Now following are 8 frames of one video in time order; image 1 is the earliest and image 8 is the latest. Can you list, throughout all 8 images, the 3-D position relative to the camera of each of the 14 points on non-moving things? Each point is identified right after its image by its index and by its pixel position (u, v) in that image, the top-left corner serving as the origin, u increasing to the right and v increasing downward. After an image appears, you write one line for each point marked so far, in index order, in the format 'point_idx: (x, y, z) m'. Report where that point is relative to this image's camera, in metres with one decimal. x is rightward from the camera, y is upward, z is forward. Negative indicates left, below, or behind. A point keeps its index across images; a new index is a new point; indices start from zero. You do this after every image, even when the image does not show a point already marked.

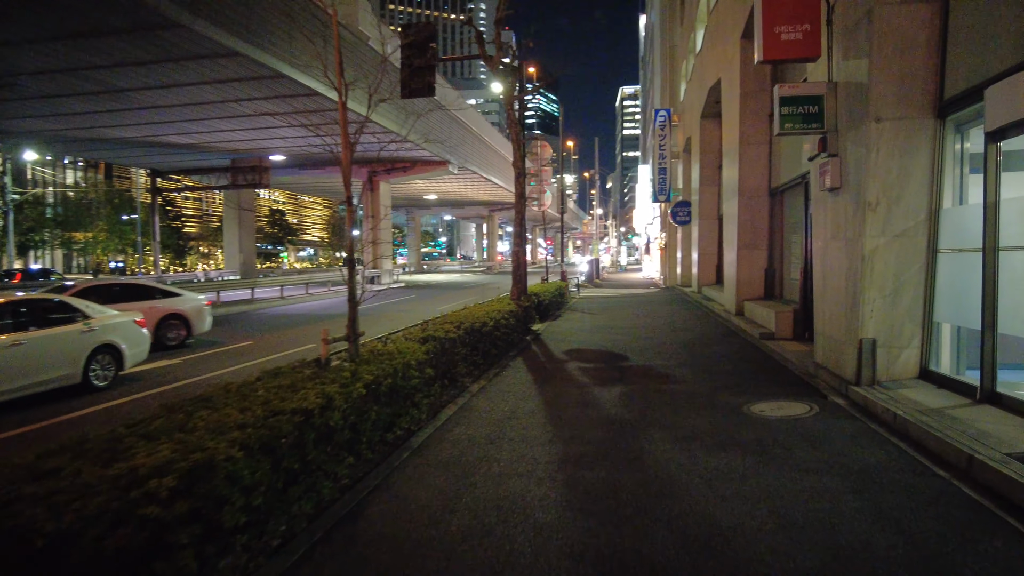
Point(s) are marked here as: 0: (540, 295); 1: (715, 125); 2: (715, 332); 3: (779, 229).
0: (+0.6, -0.2, +14.5) m
1: (+6.0, +4.8, +19.5) m
2: (+3.6, -0.8, +11.6) m
3: (+5.1, +1.1, +12.5) m
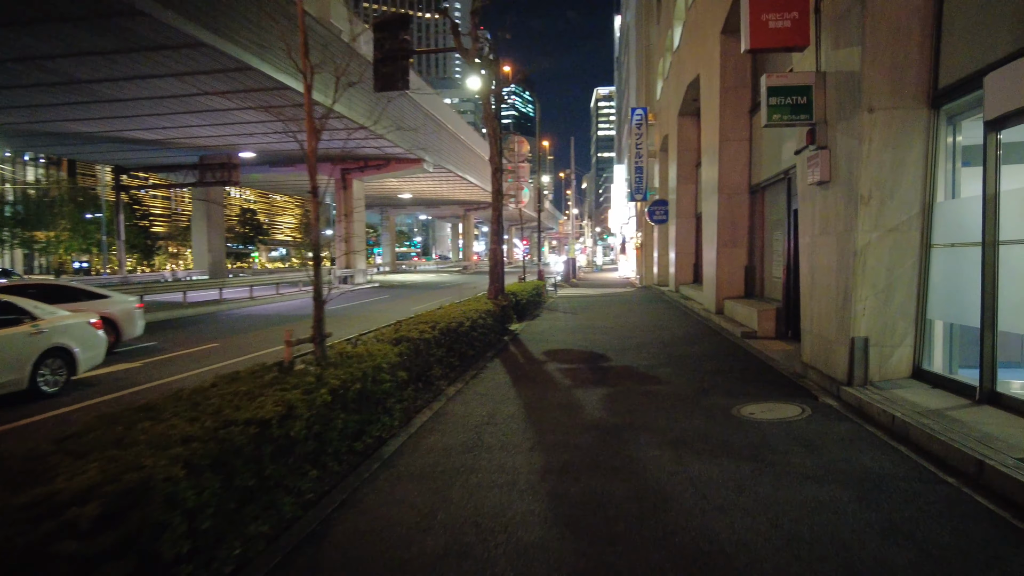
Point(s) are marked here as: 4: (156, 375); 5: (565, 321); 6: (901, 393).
0: (+0.1, -0.1, +14.2) m
1: (+5.3, +4.8, +19.4) m
2: (+3.2, -0.8, +11.4) m
3: (+4.7, +1.1, +12.4) m
4: (-5.1, -1.2, +9.4) m
5: (+1.1, -0.7, +13.9) m
6: (+3.3, -0.9, +5.6) m
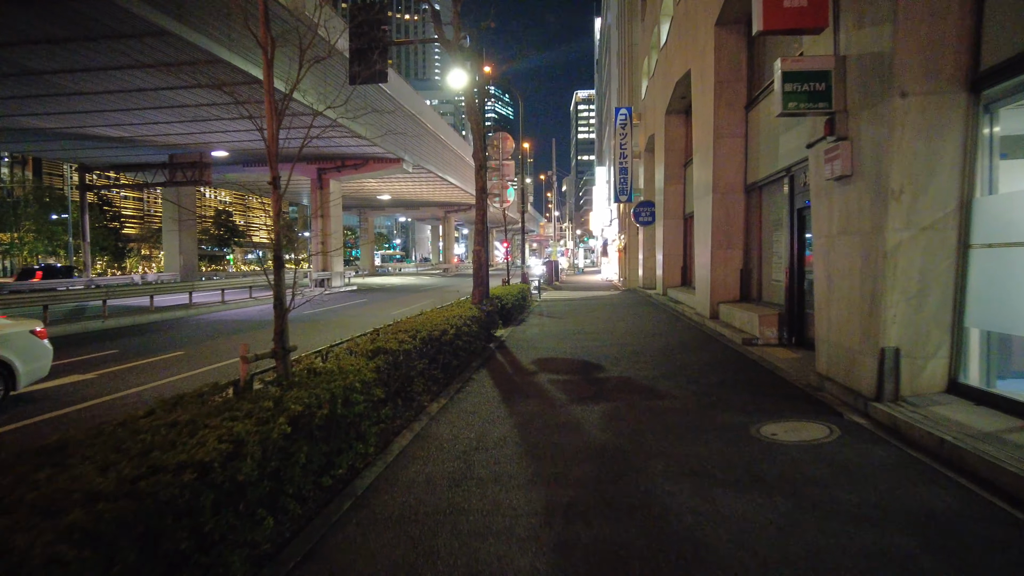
0: (-0.2, -0.2, +13.5) m
1: (+4.8, +4.8, +18.9) m
2: (+3.0, -0.8, +10.8) m
3: (+4.4, +1.1, +11.8) m
4: (-5.3, -1.3, +8.6) m
5: (+0.8, -0.8, +13.3) m
6: (+3.3, -0.9, +5.0) m
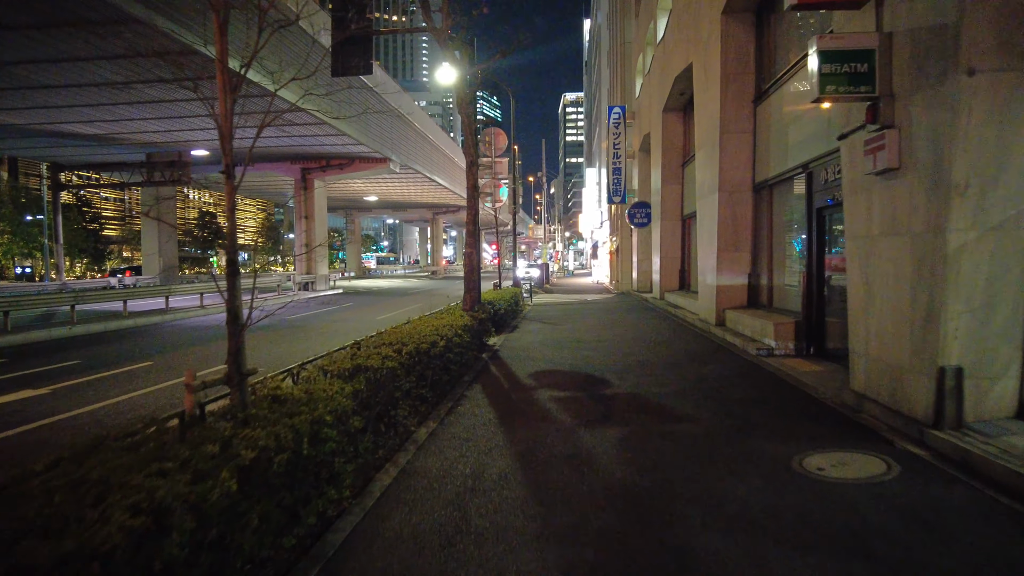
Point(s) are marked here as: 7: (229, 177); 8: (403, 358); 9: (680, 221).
0: (-0.3, -0.3, +12.7) m
1: (+4.6, +4.6, +18.2) m
2: (+2.9, -0.9, +10.0) m
3: (+4.3, +1.0, +11.1) m
4: (-5.3, -1.4, +7.7) m
5: (+0.7, -0.9, +12.5) m
6: (+3.3, -1.0, +4.3) m
7: (-1.7, +0.7, +4.0) m
8: (-1.0, -0.6, +6.0) m
9: (+4.7, +1.9, +18.4) m
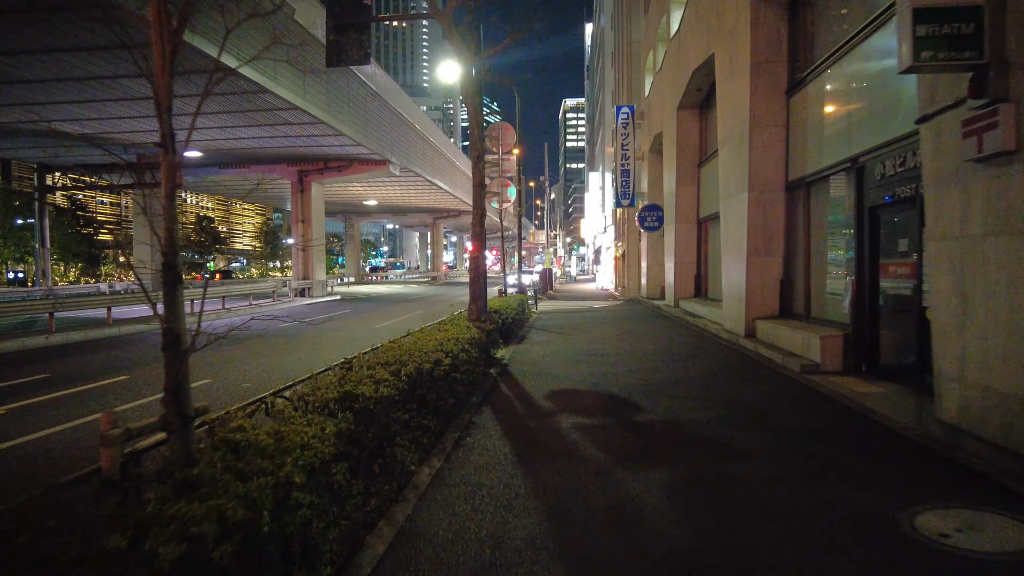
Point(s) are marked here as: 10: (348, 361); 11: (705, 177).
0: (-0.2, -0.5, +11.7) m
1: (+4.8, +4.5, +17.3) m
2: (+3.0, -1.0, +9.0) m
3: (+4.5, +0.9, +10.1) m
4: (-5.2, -1.5, +6.7) m
5: (+0.9, -1.0, +11.5) m
6: (+3.4, -1.1, +3.3) m
7: (-1.6, +0.6, +3.0) m
8: (-0.8, -0.7, +5.0) m
9: (+4.9, +1.7, +17.5) m
10: (-1.4, -0.6, +5.7) m
11: (+4.9, +2.8, +16.7) m
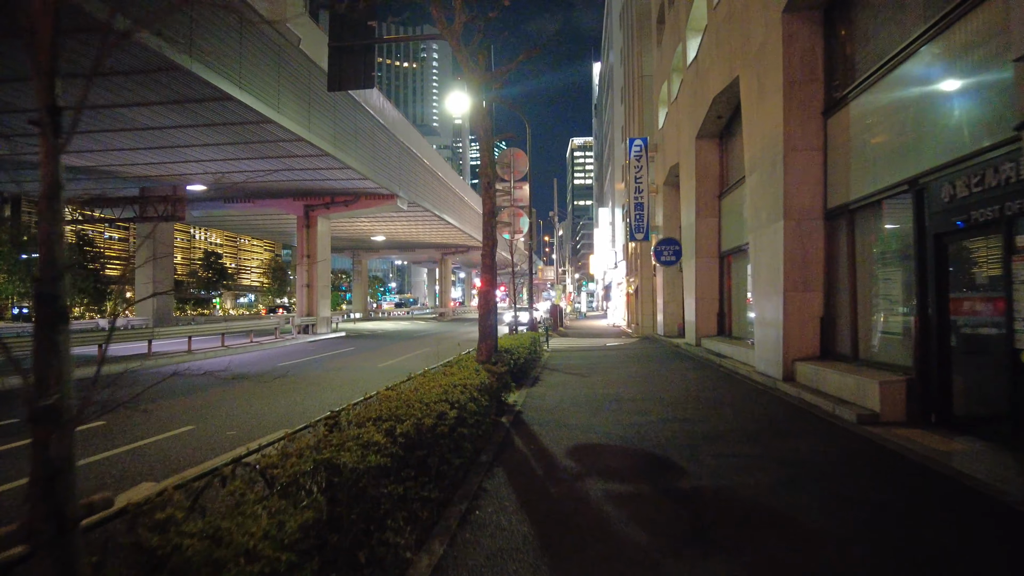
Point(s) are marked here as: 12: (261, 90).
0: (0.0, -1.1, +10.8) m
1: (+5.1, +3.5, +16.5) m
2: (+3.2, -1.5, +8.0) m
3: (+4.7, +0.3, +9.2) m
4: (-5.0, -1.8, +5.7) m
5: (+1.1, -1.6, +10.5) m
6: (+3.5, -1.2, +2.3) m
7: (-1.5, +0.5, +2.1) m
8: (-0.7, -1.0, +4.0) m
9: (+5.2, +0.7, +16.6) m
10: (-1.3, -0.9, +4.8) m
11: (+5.2, +1.9, +15.8) m
12: (-6.7, +5.3, +17.6) m
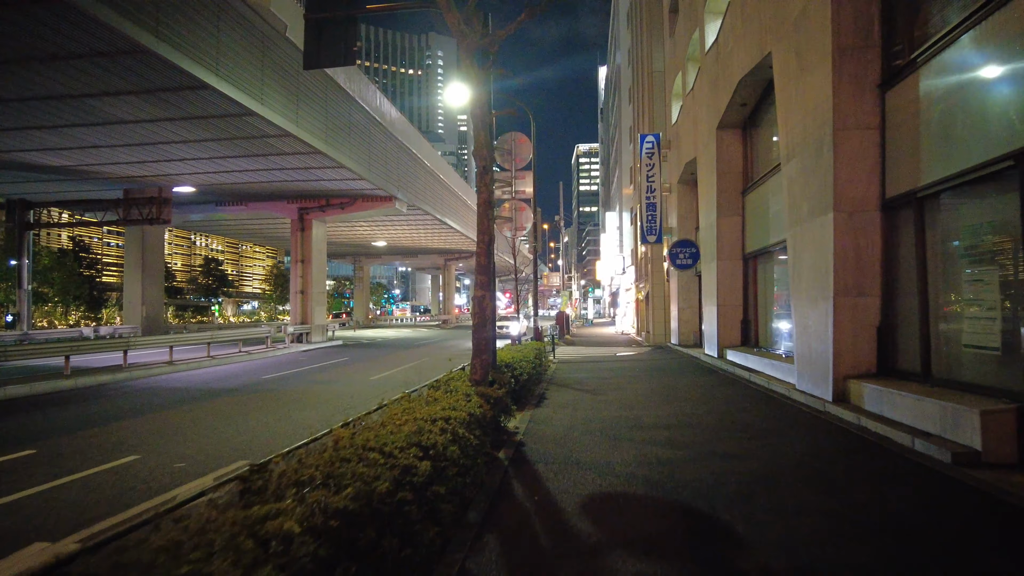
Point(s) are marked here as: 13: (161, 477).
0: (0.0, -1.1, +9.3) m
1: (+5.1, +3.4, +15.0) m
2: (+3.2, -1.5, +6.5) m
3: (+4.7, +0.3, +7.7) m
4: (-5.0, -1.8, +4.3) m
5: (+1.1, -1.7, +9.0) m
6: (+3.5, -1.2, +0.7) m
7: (-1.5, +0.5, +0.7) m
8: (-0.7, -1.0, +2.6) m
9: (+5.2, +0.6, +15.1) m
10: (-1.3, -0.9, +3.3) m
11: (+5.2, +1.8, +14.3) m
12: (-6.6, +5.1, +16.2) m
13: (-3.8, -2.1, +7.1) m
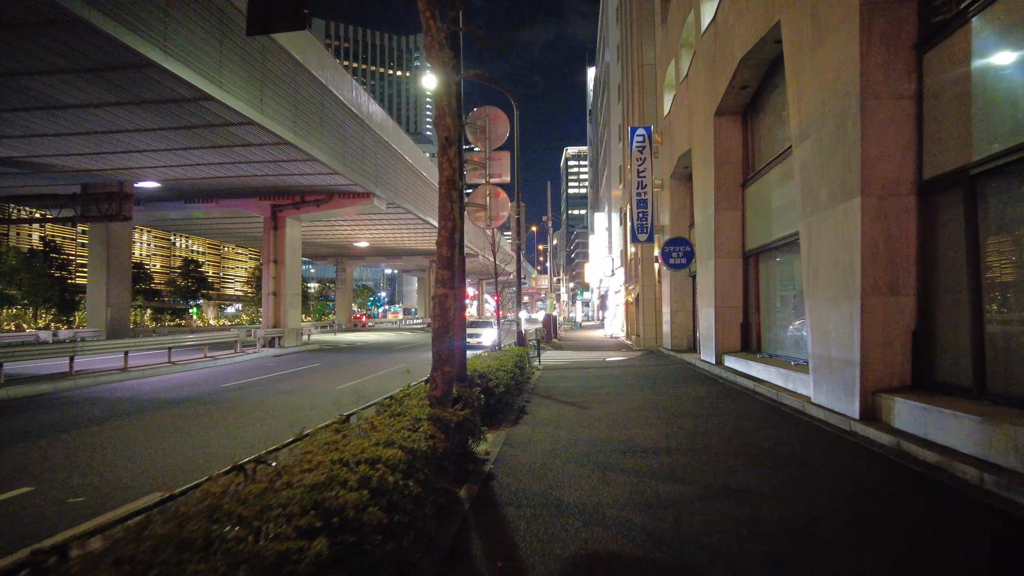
0: (-0.3, -1.1, +8.0) m
1: (+4.7, +3.4, +13.8) m
2: (+2.9, -1.5, +5.2) m
3: (+4.4, +0.3, +6.5) m
4: (-5.3, -1.8, +2.9) m
5: (+0.8, -1.7, +7.7) m
6: (+3.3, -1.1, -0.5) m
7: (-1.7, +0.6, -0.7) m
8: (-1.0, -0.9, +1.2) m
9: (+4.8, +0.6, +13.8) m
10: (-1.5, -0.9, +2.0) m
11: (+4.8, +1.8, +13.1) m
12: (-7.1, +5.1, +14.8) m
13: (-4.1, -2.0, +5.7) m
